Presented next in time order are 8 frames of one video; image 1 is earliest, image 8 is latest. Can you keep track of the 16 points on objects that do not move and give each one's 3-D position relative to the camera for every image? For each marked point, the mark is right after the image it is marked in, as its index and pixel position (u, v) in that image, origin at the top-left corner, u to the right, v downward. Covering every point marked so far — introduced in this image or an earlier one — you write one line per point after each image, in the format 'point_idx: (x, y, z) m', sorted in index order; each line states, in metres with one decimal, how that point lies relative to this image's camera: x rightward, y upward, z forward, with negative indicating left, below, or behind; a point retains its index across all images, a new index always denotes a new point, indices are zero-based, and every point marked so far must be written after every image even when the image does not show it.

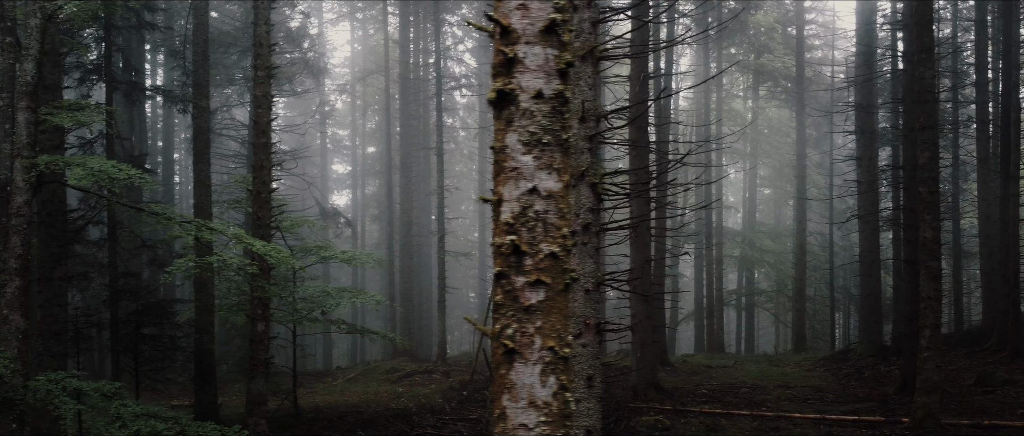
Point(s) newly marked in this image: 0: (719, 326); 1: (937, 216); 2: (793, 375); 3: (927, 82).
0: (+7.3, -3.8, +19.2) m
1: (+7.7, 0.0, +10.0) m
2: (+7.0, -3.9, +13.7) m
3: (+7.6, +2.4, +10.2) m
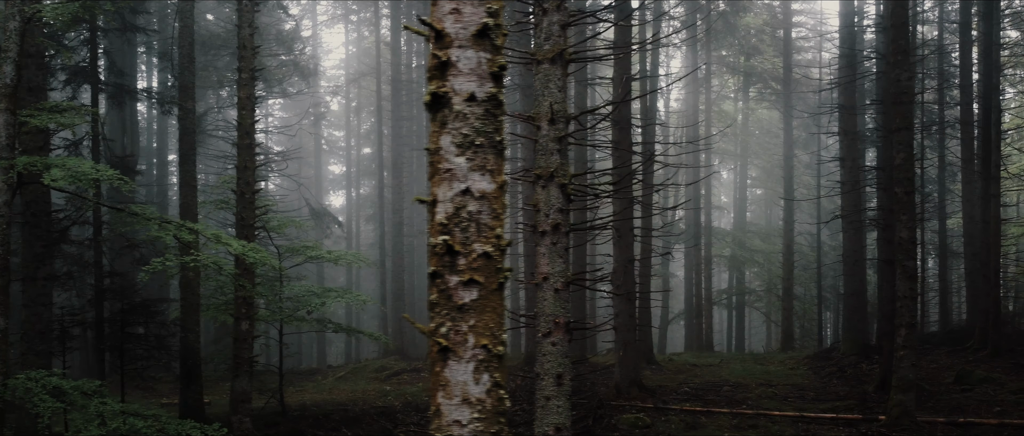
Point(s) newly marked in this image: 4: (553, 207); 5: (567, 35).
0: (+6.9, -3.8, +19.3) m
1: (+7.3, 0.0, +10.1) m
2: (+6.6, -3.9, +13.8) m
3: (+7.3, +2.5, +10.3) m
4: (+0.5, +0.1, +6.8) m
5: (+0.7, +2.4, +7.0) m
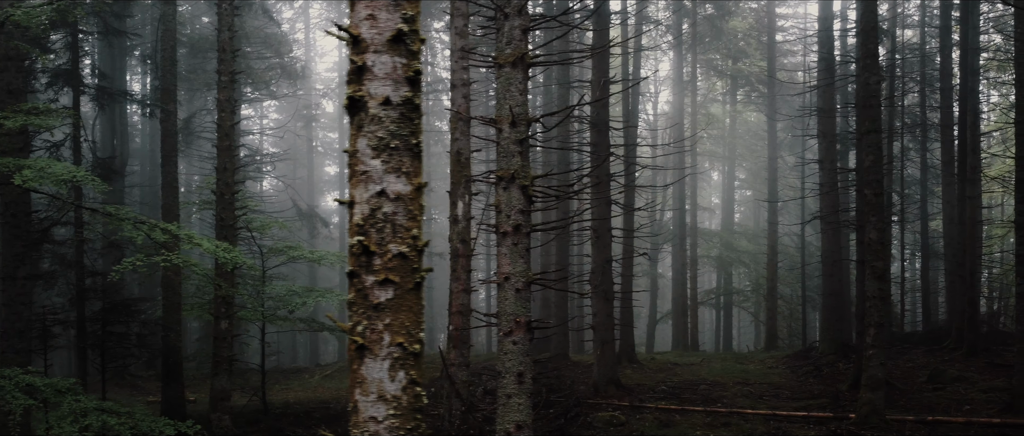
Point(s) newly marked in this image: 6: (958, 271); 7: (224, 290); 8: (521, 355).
0: (+6.4, -3.8, +19.5) m
1: (+6.9, 0.0, +10.2) m
2: (+6.1, -3.9, +14.0) m
3: (+6.8, +2.4, +10.4) m
4: (0.0, +0.1, +6.9) m
5: (+0.2, +2.3, +7.1) m
6: (+11.2, -1.3, +13.8) m
7: (-5.5, -1.4, +10.6) m
8: (+0.1, -1.8, +6.9) m
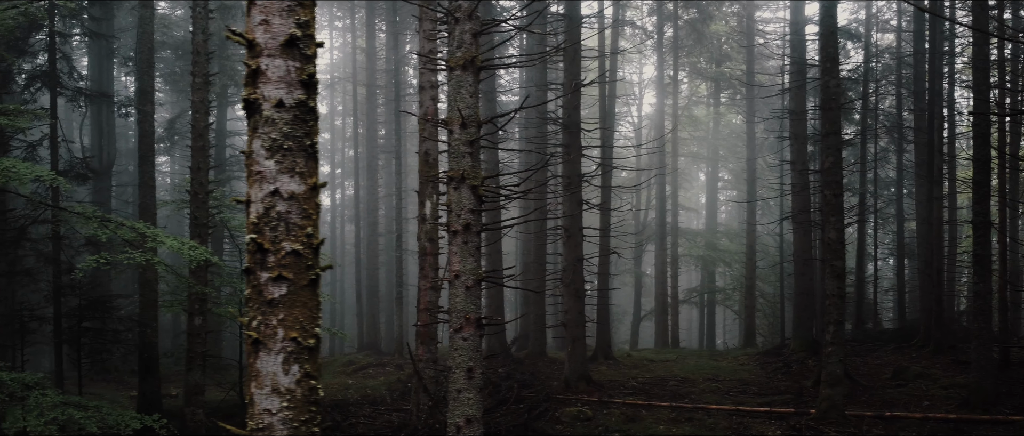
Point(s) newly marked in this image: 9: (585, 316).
0: (+5.8, -3.8, +19.7) m
1: (+6.2, 0.0, +10.4) m
2: (+5.5, -3.9, +14.2) m
3: (+6.2, +2.4, +10.6) m
4: (-0.6, +0.1, +7.1) m
5: (-0.4, +2.3, +7.3) m
6: (+10.6, -1.3, +14.0) m
7: (-6.2, -1.4, +10.8) m
8: (-0.5, -1.7, +7.1) m
9: (+1.8, -2.3, +13.1) m
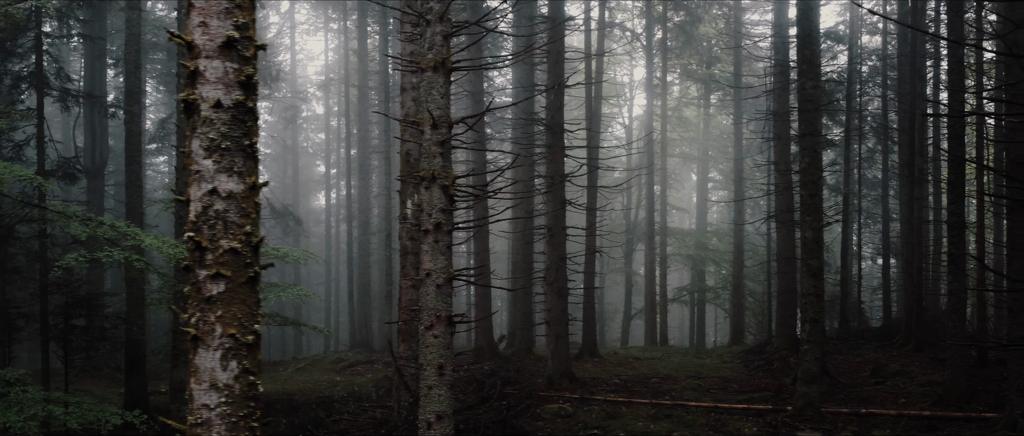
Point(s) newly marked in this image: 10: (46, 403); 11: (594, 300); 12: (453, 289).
0: (+5.4, -3.8, +19.8) m
1: (+5.8, 0.0, +10.5) m
2: (+5.1, -3.9, +14.3) m
3: (+5.8, +2.5, +10.7) m
4: (-1.0, +0.1, +7.3) m
5: (-0.8, +2.4, +7.5) m
6: (+10.2, -1.3, +14.1) m
7: (-6.6, -1.3, +10.9) m
8: (-0.9, -1.7, +7.3) m
9: (+1.4, -2.3, +13.2) m
10: (-6.9, -2.7, +8.1) m
11: (+2.4, -2.4, +15.8) m
12: (-0.8, -1.0, +7.4) m
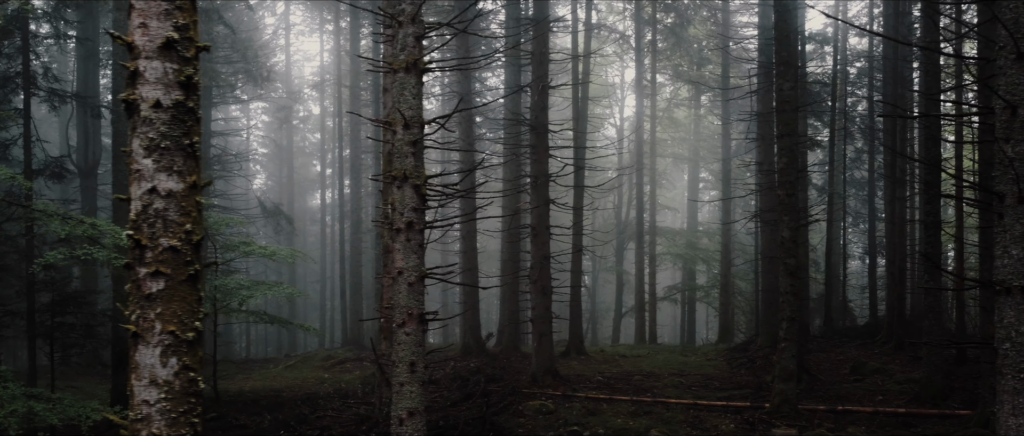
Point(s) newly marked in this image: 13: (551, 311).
0: (+5.1, -3.7, +19.9) m
1: (+5.4, +0.1, +10.6) m
2: (+4.7, -3.8, +14.4) m
3: (+5.4, +2.5, +10.8) m
4: (-1.4, +0.2, +7.4) m
5: (-1.2, +2.4, +7.6) m
6: (+9.8, -1.3, +14.2) m
7: (-7.0, -1.3, +11.1) m
8: (-1.3, -1.7, +7.4) m
9: (+1.0, -2.3, +13.4) m
10: (-7.3, -2.7, +8.2) m
11: (+2.0, -2.3, +15.9) m
12: (-1.2, -0.9, +7.5) m
13: (+0.9, -2.3, +13.3) m
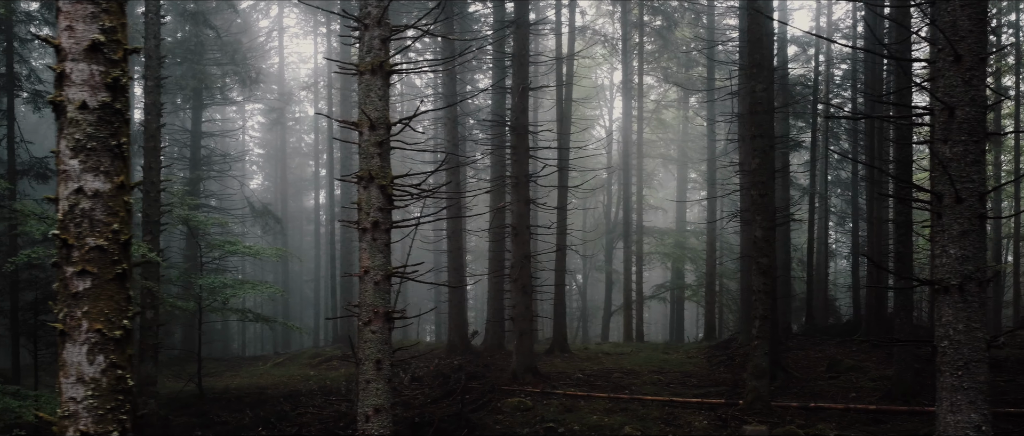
0: (+4.6, -3.7, +20.0) m
1: (+5.0, +0.1, +10.7) m
2: (+4.3, -3.8, +14.5) m
3: (+4.9, +2.5, +10.9) m
4: (-1.9, +0.2, +7.5) m
5: (-1.7, +2.4, +7.7) m
6: (+9.4, -1.2, +14.3) m
7: (-7.4, -1.3, +11.2) m
8: (-1.8, -1.7, +7.5) m
9: (+0.5, -2.3, +13.5) m
10: (-7.7, -2.7, +8.4) m
11: (+1.5, -2.3, +16.0) m
12: (-1.7, -0.9, +7.6) m
13: (+0.5, -2.2, +13.4) m
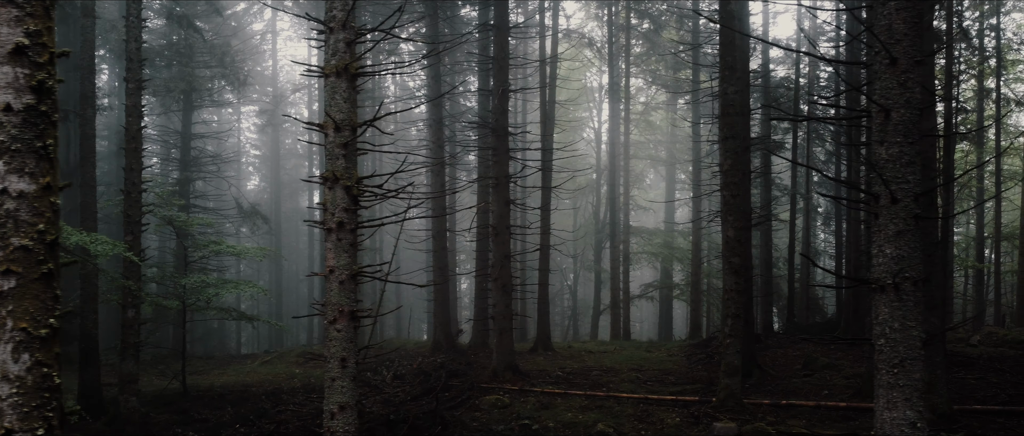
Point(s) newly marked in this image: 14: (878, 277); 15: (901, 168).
0: (+4.2, -3.6, +20.1) m
1: (+4.4, +0.1, +10.8) m
2: (+3.8, -3.8, +14.6) m
3: (+4.4, +2.5, +11.0) m
4: (-2.4, +0.2, +7.6) m
5: (-2.2, +2.4, +7.8) m
6: (+8.9, -1.2, +14.3) m
7: (-7.9, -1.3, +11.4) m
8: (-2.3, -1.7, +7.6) m
9: (0.0, -2.2, +13.6) m
10: (-8.2, -2.7, +8.5) m
11: (+1.0, -2.3, +16.2) m
12: (-2.2, -0.9, +7.7) m
13: (0.0, -2.2, +13.5) m
14: (+3.6, -0.6, +5.3) m
15: (+3.6, +0.5, +5.1) m
